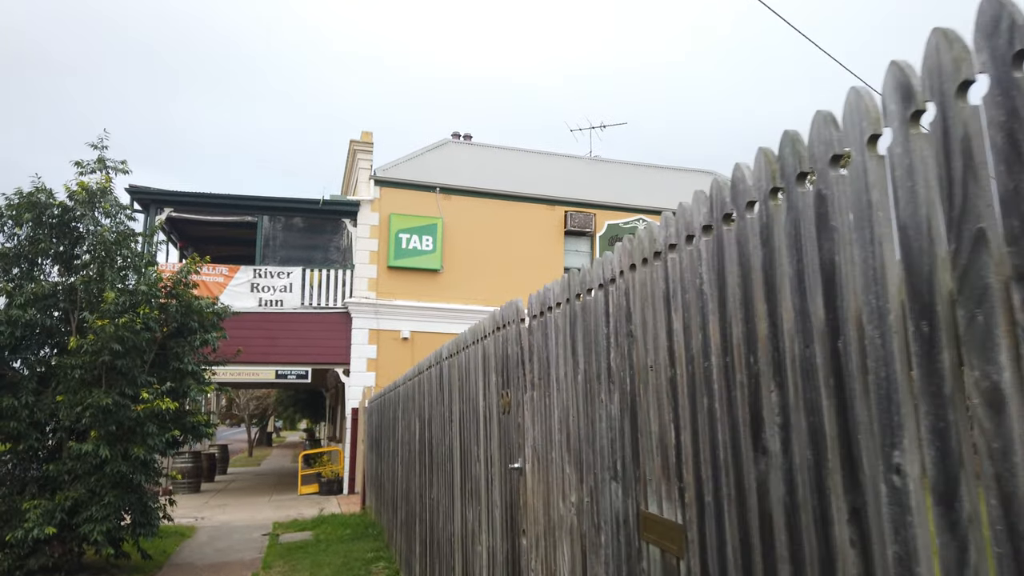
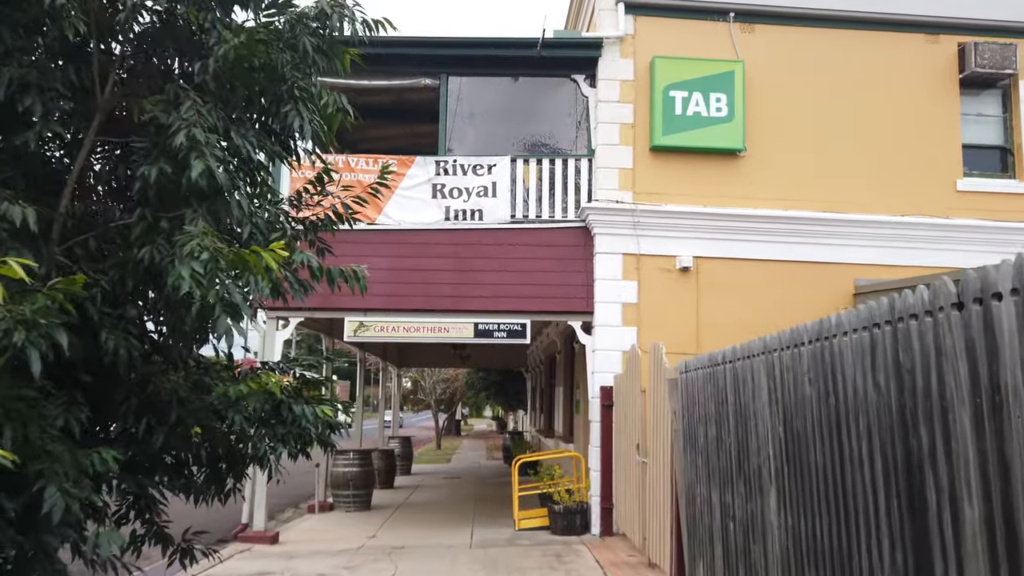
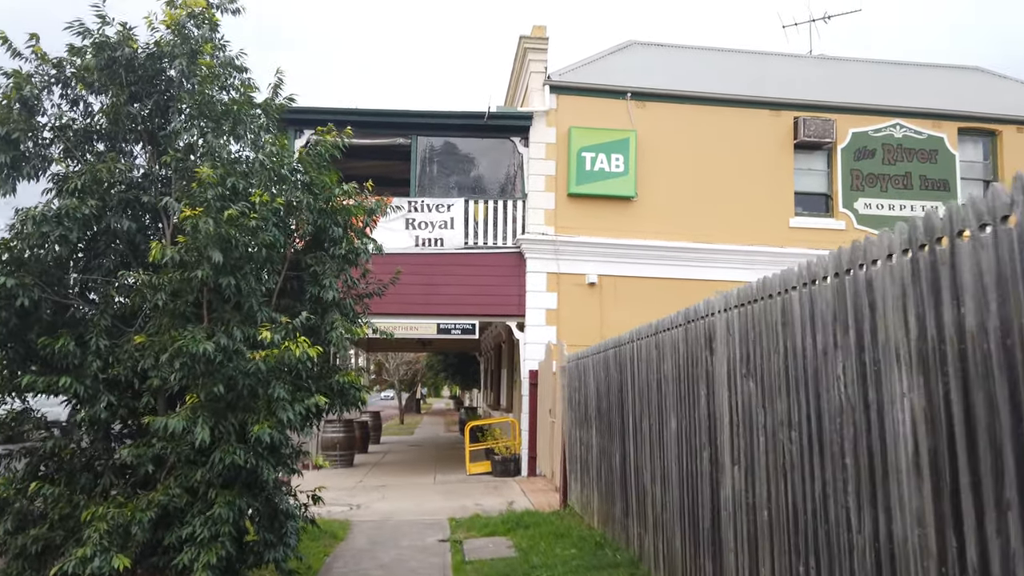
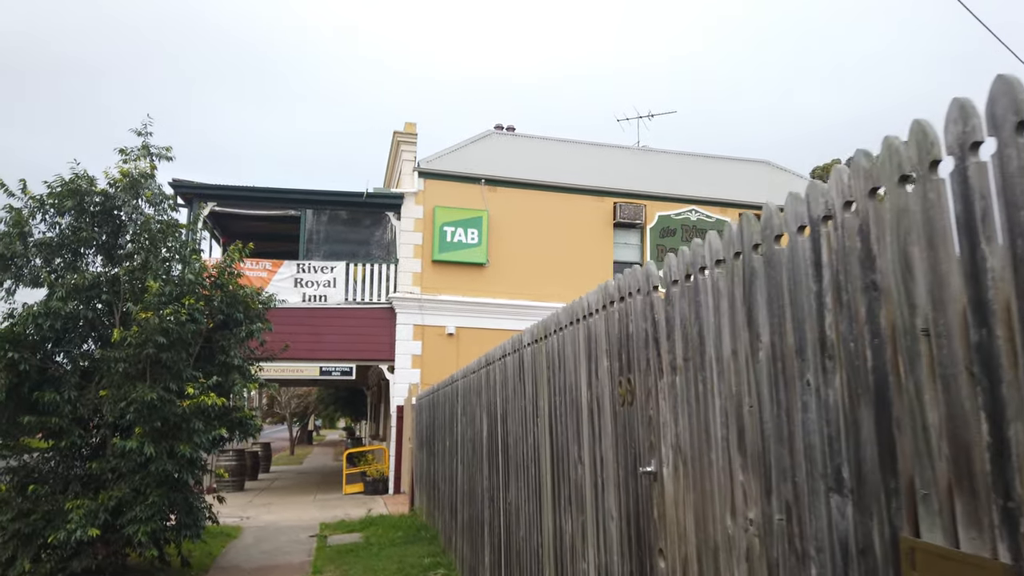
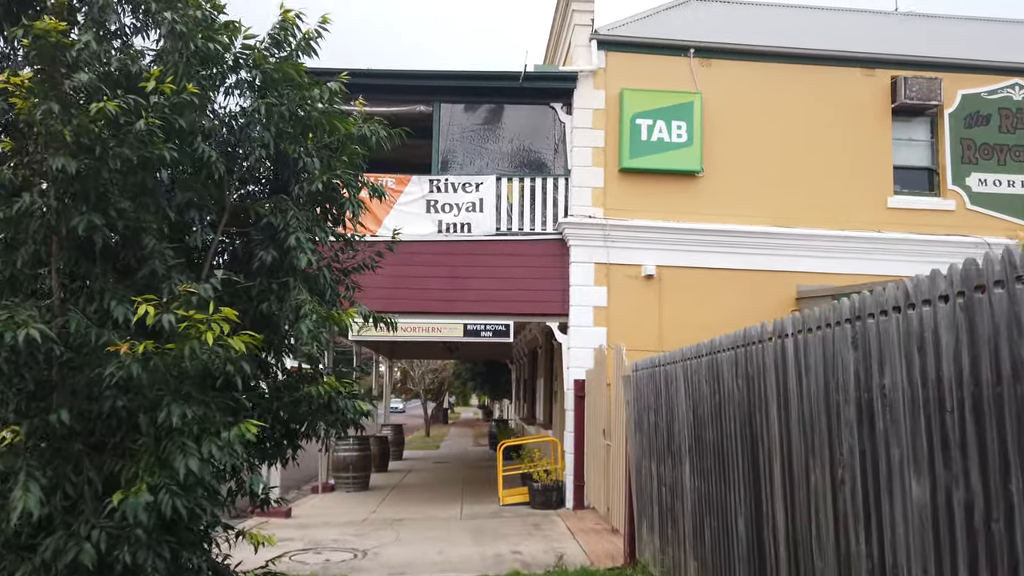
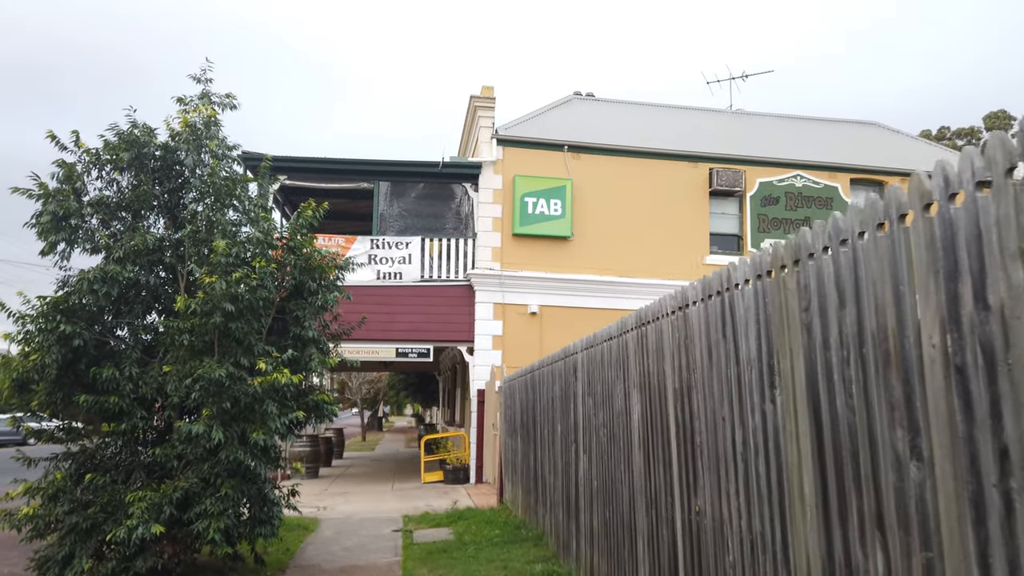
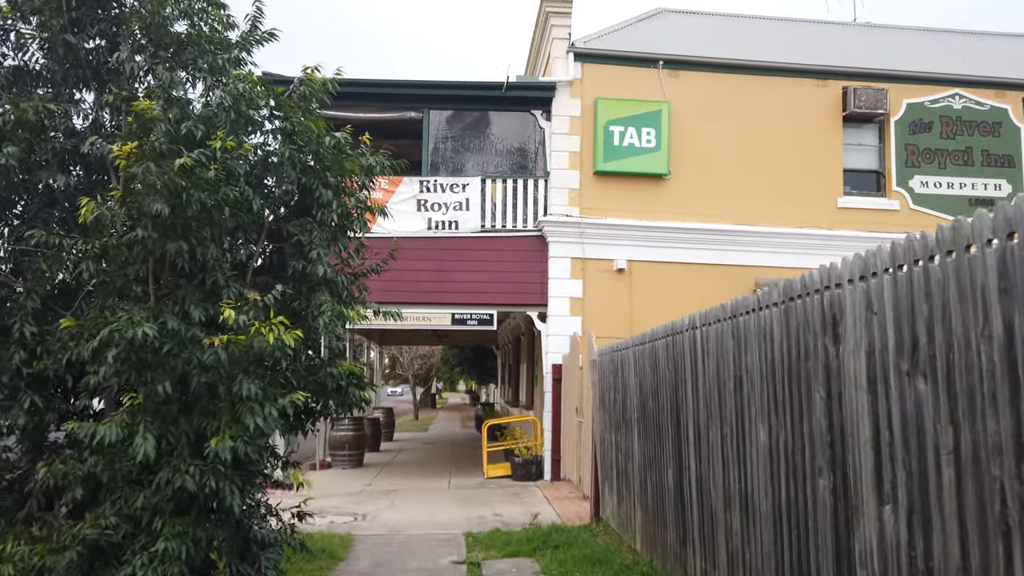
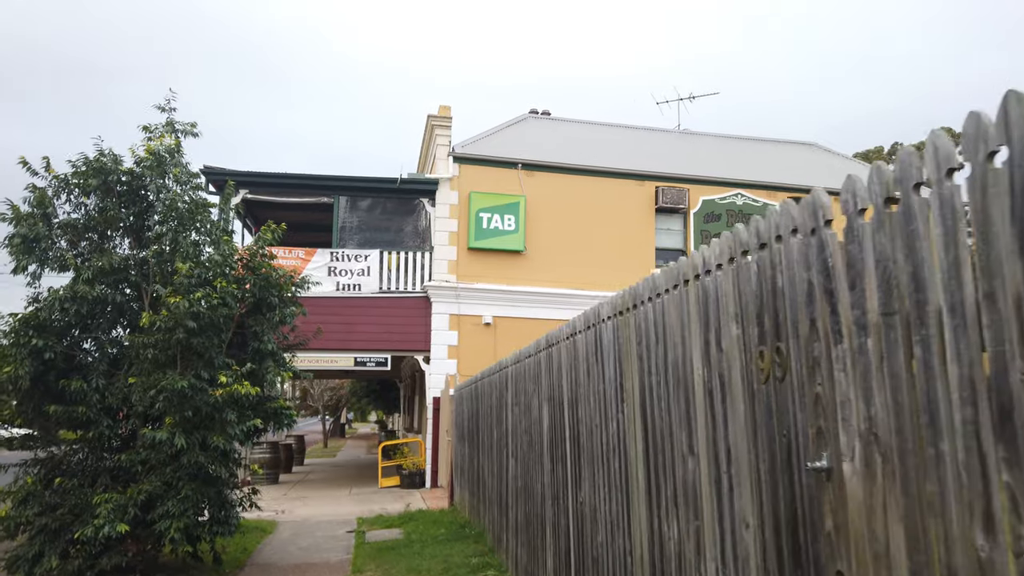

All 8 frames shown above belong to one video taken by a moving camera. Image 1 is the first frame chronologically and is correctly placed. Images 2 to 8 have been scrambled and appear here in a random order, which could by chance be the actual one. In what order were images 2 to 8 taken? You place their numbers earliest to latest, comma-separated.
4, 8, 6, 3, 7, 5, 2
